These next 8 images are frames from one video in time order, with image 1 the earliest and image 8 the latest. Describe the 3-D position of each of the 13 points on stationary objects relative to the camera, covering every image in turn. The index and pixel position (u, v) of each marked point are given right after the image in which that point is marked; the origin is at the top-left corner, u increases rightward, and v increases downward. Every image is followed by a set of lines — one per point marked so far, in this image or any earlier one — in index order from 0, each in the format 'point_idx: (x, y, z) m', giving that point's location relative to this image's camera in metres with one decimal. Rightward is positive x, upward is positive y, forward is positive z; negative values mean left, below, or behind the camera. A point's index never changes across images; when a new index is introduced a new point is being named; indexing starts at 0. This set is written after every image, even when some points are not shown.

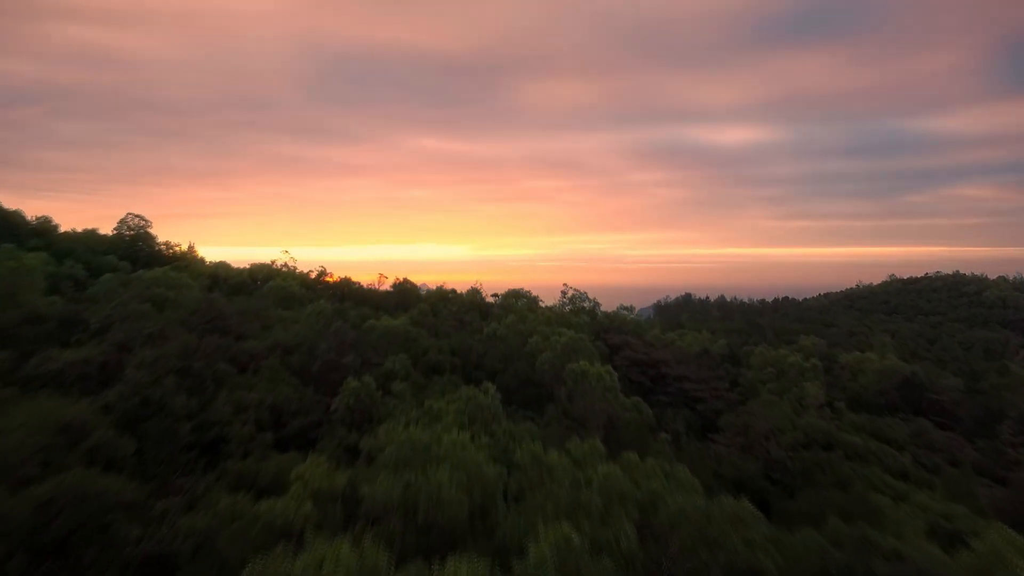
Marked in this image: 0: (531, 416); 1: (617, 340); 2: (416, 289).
0: (+0.3, -2.3, +6.9) m
1: (+3.1, -1.6, +11.6) m
2: (-2.8, -0.1, +11.5) m
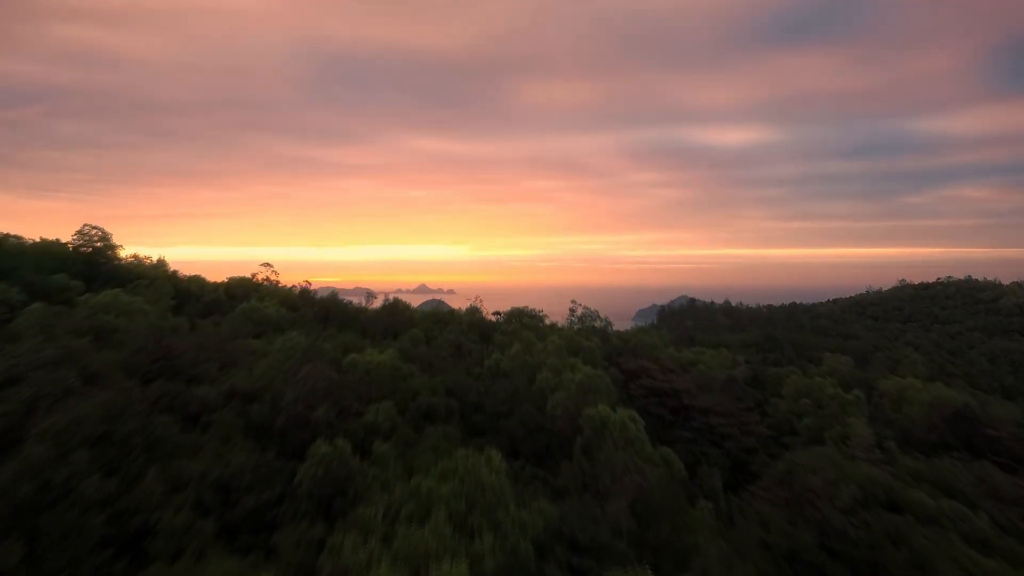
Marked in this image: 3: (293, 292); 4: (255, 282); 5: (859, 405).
0: (+0.4, -2.8, +5.8) m
1: (+3.2, -2.1, +10.4) m
2: (-2.7, -0.6, +10.3) m
3: (-6.7, -0.2, +11.8) m
4: (-8.3, +0.1, +12.5) m
5: (+8.4, -2.8, +9.3) m
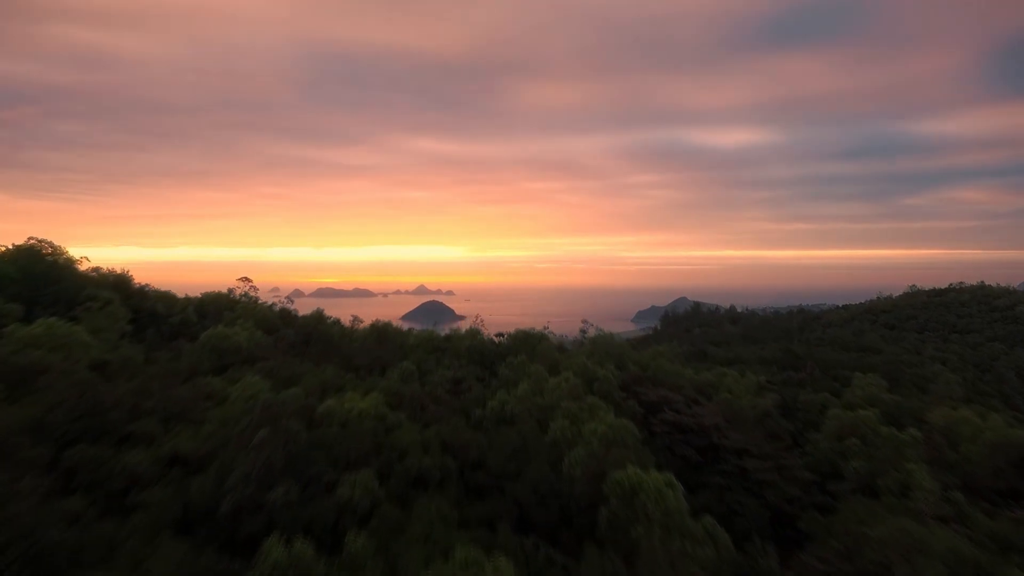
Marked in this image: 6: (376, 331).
0: (+0.6, -3.3, +4.6) m
1: (+3.4, -2.6, +9.2) m
2: (-2.6, -1.1, +9.1) m
3: (-6.5, -0.7, +10.6) m
4: (-8.2, -0.4, +11.3) m
5: (+8.5, -3.3, +8.2) m
6: (-3.2, -1.0, +9.1) m
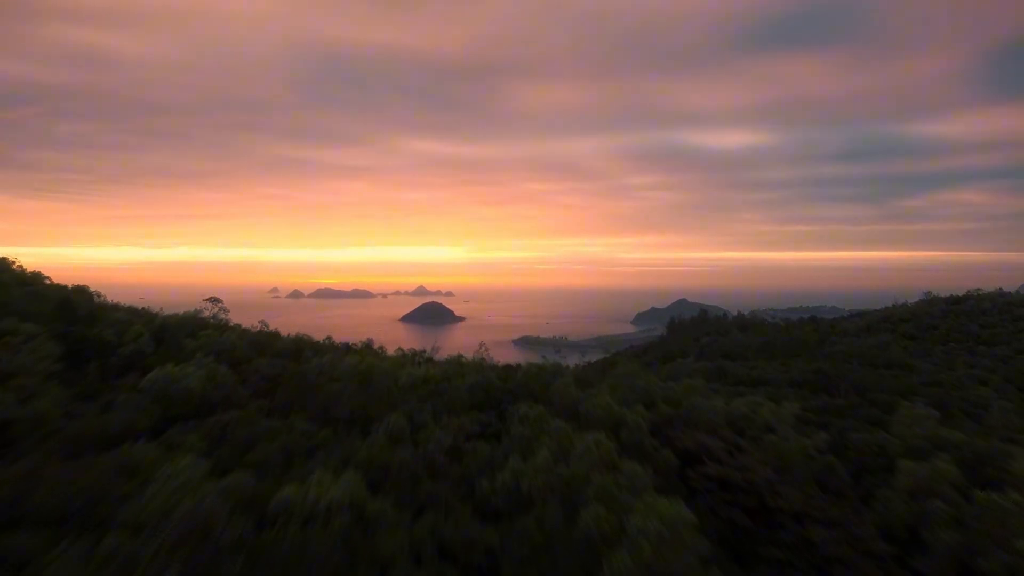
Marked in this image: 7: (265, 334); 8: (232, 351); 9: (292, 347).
0: (+0.8, -3.8, +3.1) m
1: (+3.6, -3.1, +7.8) m
2: (-2.4, -1.7, +7.7) m
3: (-6.3, -1.3, +9.1) m
4: (-8.0, -0.9, +9.8) m
5: (+8.7, -3.9, +6.7) m
6: (-3.0, -1.6, +7.7) m
7: (-6.4, -1.2, +10.0) m
8: (-6.1, -1.4, +8.4) m
9: (-5.3, -1.4, +9.3) m
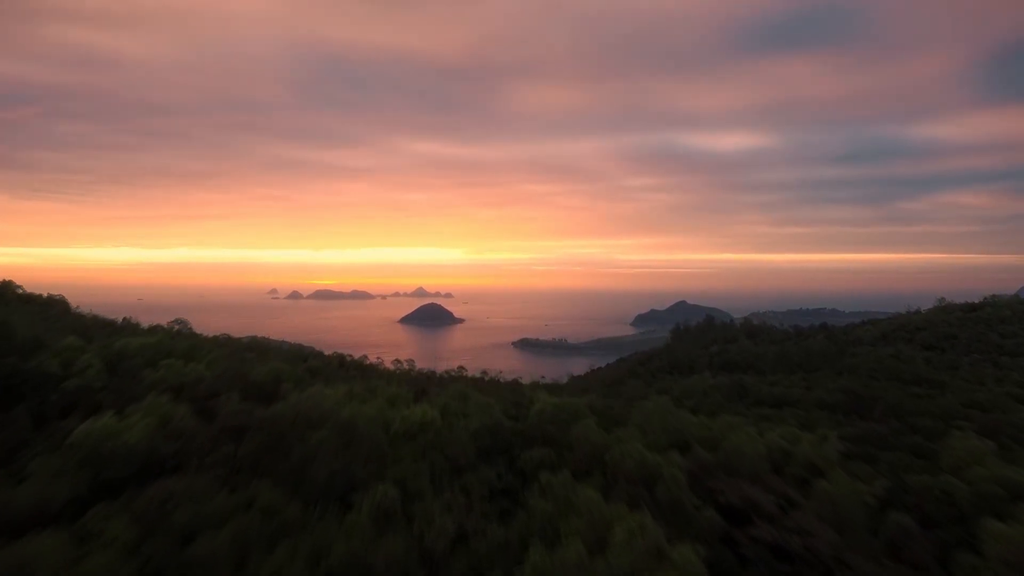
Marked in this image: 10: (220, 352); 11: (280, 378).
0: (+1.0, -4.3, +1.9) m
1: (+3.8, -3.6, +6.6) m
2: (-2.2, -2.1, +6.5) m
3: (-6.1, -1.7, +7.9) m
4: (-7.8, -1.3, +8.6) m
5: (+8.9, -4.3, +5.5) m
6: (-2.7, -2.0, +6.5) m
7: (-6.2, -1.7, +8.7) m
8: (-5.9, -1.8, +7.2) m
9: (-5.1, -1.9, +8.1) m
10: (-7.6, -1.8, +9.9) m
11: (-4.9, -1.9, +8.3) m
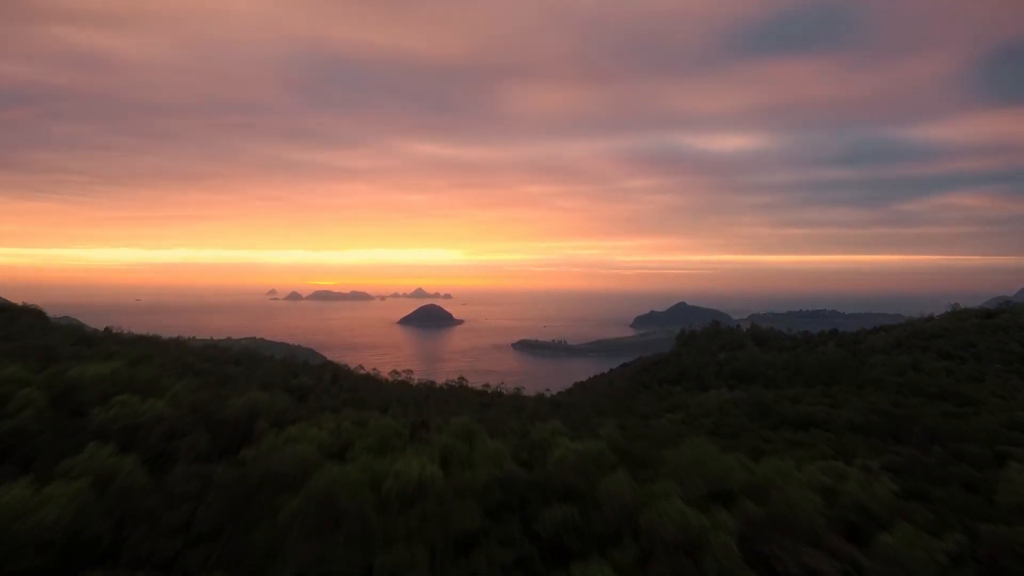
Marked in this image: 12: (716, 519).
0: (+1.3, -4.6, +0.8) m
1: (+4.0, -4.0, +5.5) m
2: (-1.9, -2.5, +5.4) m
3: (-5.9, -2.1, +6.8) m
4: (-7.6, -1.7, +7.5) m
5: (+9.2, -4.7, +4.5) m
6: (-2.5, -2.4, +5.4) m
7: (-6.0, -2.1, +7.6) m
8: (-5.6, -2.2, +6.1) m
9: (-4.8, -2.3, +7.0) m
10: (-7.4, -2.2, +8.8) m
11: (-4.7, -2.3, +7.2) m
12: (+3.0, -3.4, +5.7) m
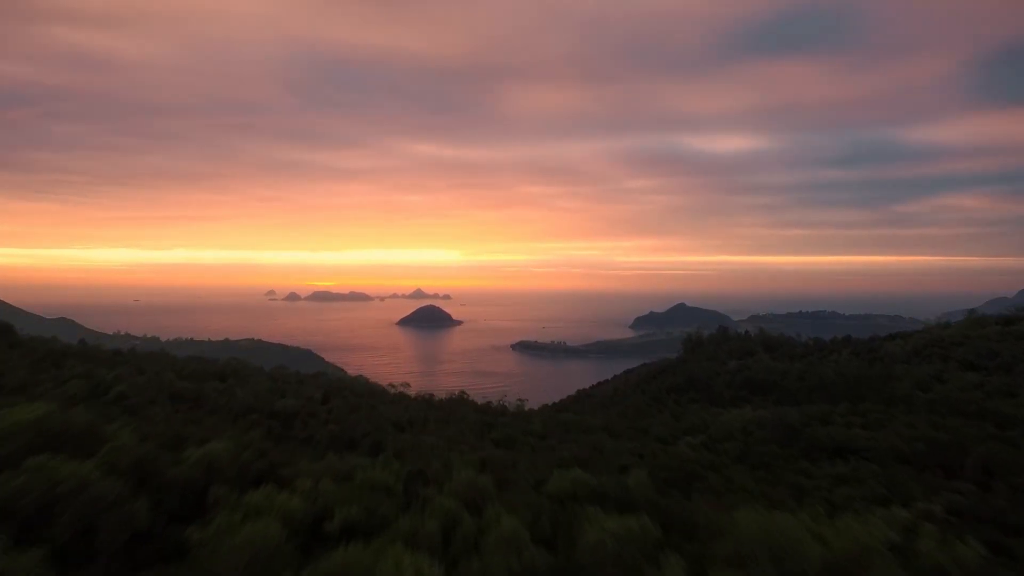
0: (+1.5, -5.1, -0.5) m
1: (+4.3, -4.4, +4.2) m
2: (-1.7, -2.9, +4.0) m
3: (-5.6, -2.5, +5.4) m
4: (-7.3, -2.2, +6.2) m
5: (+9.4, -5.2, +3.2) m
6: (-2.3, -2.8, +4.0) m
7: (-5.7, -2.5, +6.3) m
8: (-5.4, -2.6, +4.8) m
9: (-4.6, -2.7, +5.6) m
10: (-7.1, -2.6, +7.5) m
11: (-4.5, -2.7, +5.8) m
12: (+3.3, -3.8, +4.4) m
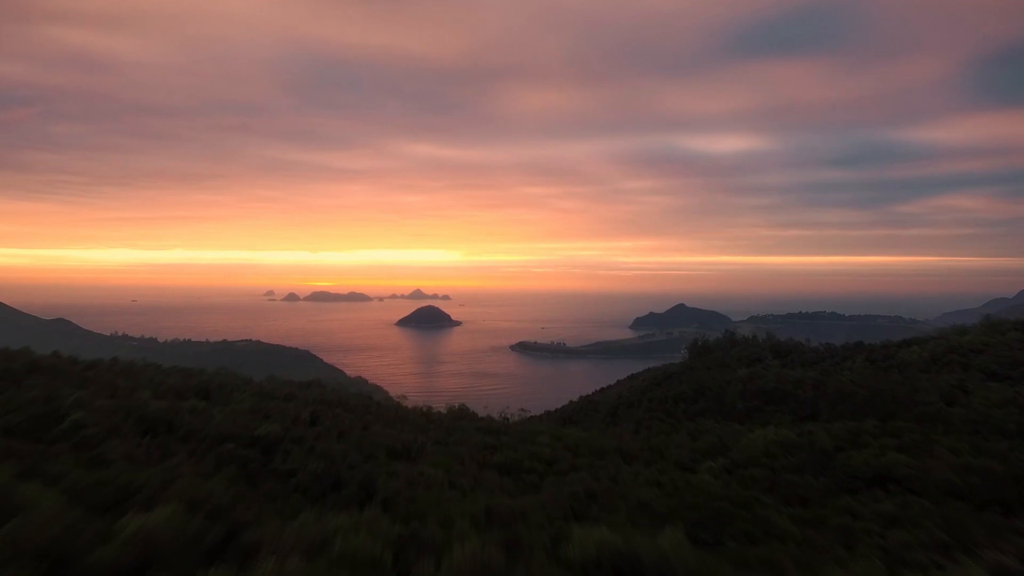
0: (+1.7, -5.4, -1.7) m
1: (+4.5, -4.8, +3.0) m
2: (-1.5, -3.3, +2.8) m
3: (-5.4, -2.9, +4.2) m
4: (-7.1, -2.5, +4.9) m
5: (+9.6, -5.5, +2.0) m
6: (-2.1, -3.2, +2.8) m
7: (-5.5, -2.9, +5.1) m
8: (-5.2, -3.0, +3.5) m
9: (-4.4, -3.1, +4.4) m
10: (-6.9, -3.0, +6.2) m
11: (-4.3, -3.1, +4.6) m
12: (+3.4, -4.2, +3.2) m
